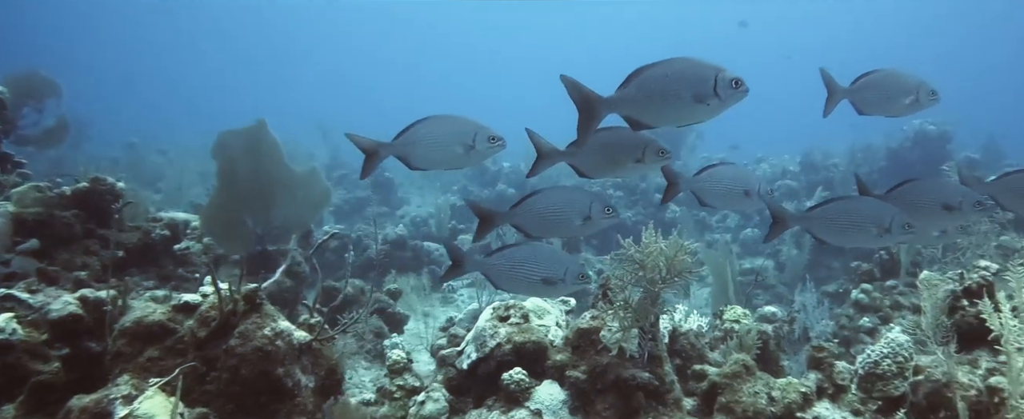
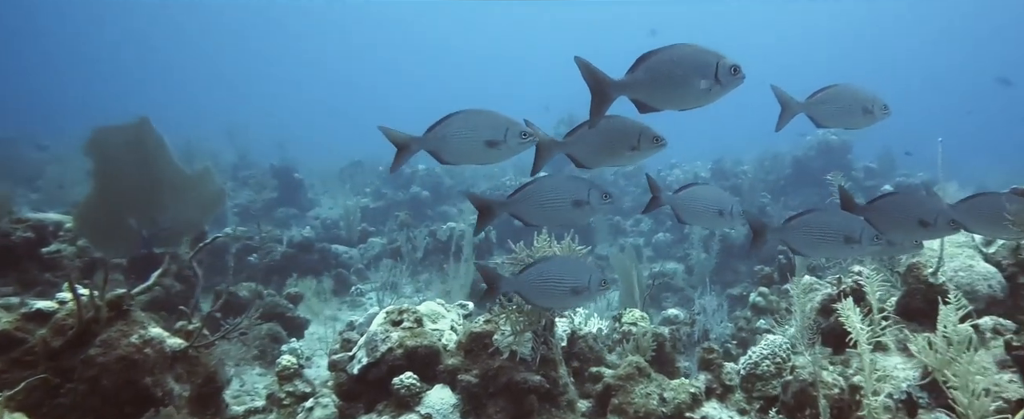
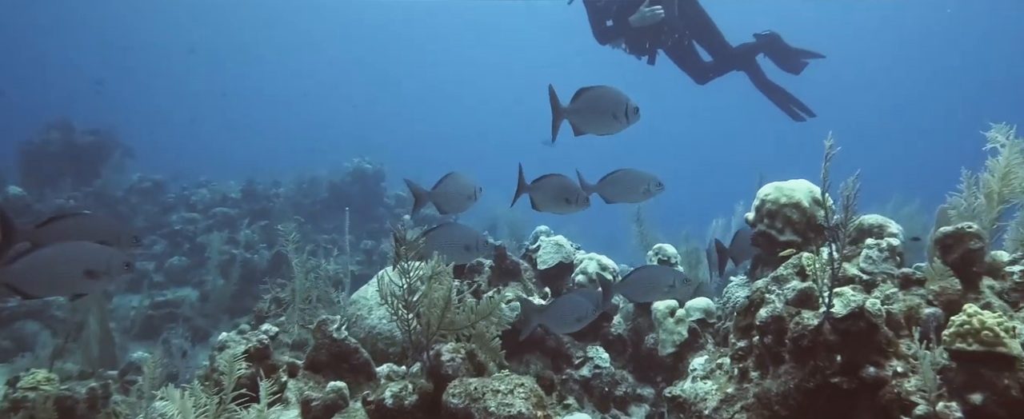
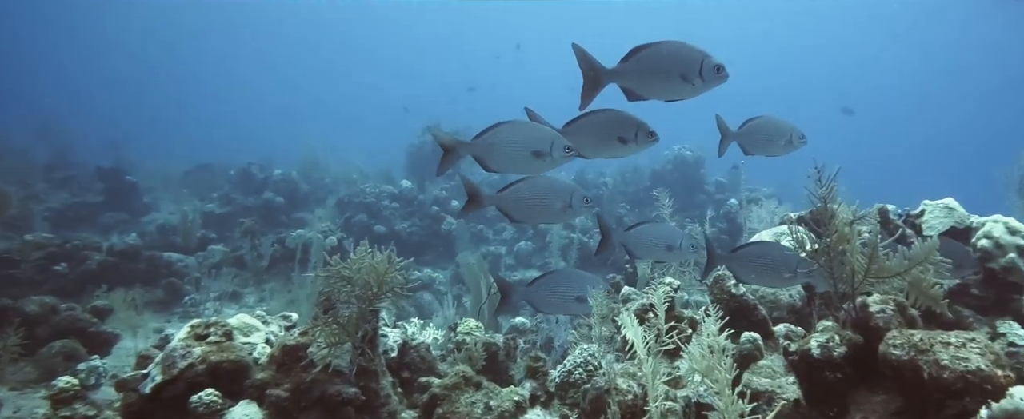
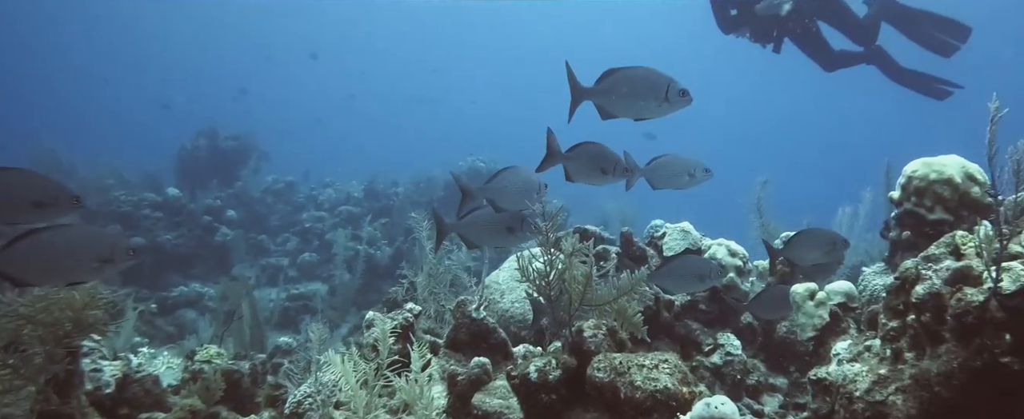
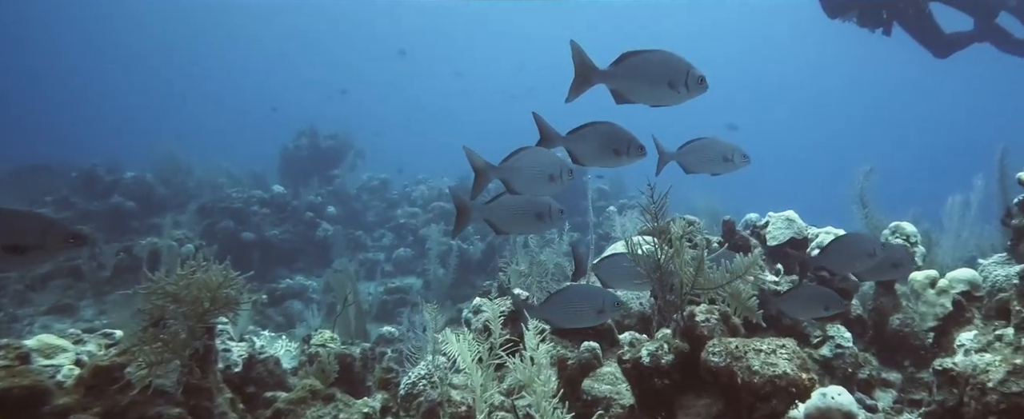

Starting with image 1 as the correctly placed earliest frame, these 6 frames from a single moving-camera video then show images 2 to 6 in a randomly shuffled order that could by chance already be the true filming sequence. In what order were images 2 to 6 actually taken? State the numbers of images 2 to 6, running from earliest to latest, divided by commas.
2, 4, 6, 5, 3
